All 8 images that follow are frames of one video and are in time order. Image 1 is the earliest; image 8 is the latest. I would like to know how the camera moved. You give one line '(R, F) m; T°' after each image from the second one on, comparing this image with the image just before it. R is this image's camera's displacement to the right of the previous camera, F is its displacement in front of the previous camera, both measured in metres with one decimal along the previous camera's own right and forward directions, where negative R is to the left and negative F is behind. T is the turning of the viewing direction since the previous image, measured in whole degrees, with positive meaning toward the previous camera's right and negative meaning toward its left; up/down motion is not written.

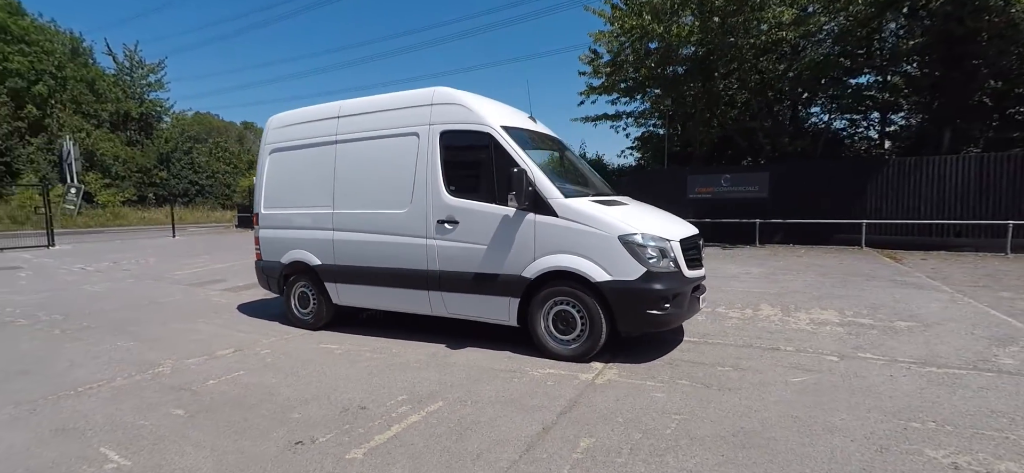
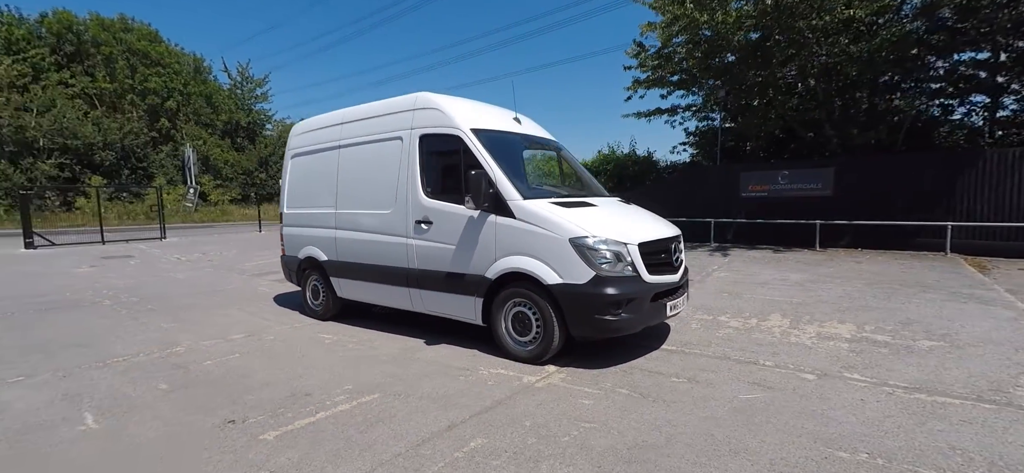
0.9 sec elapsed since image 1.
(+1.2, +0.1) m; -10°
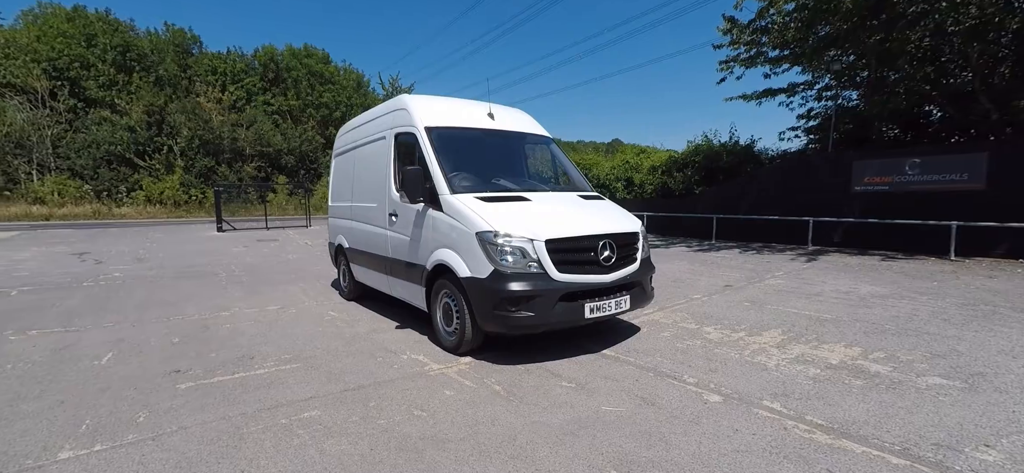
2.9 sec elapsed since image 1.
(+2.0, +0.3) m; -18°
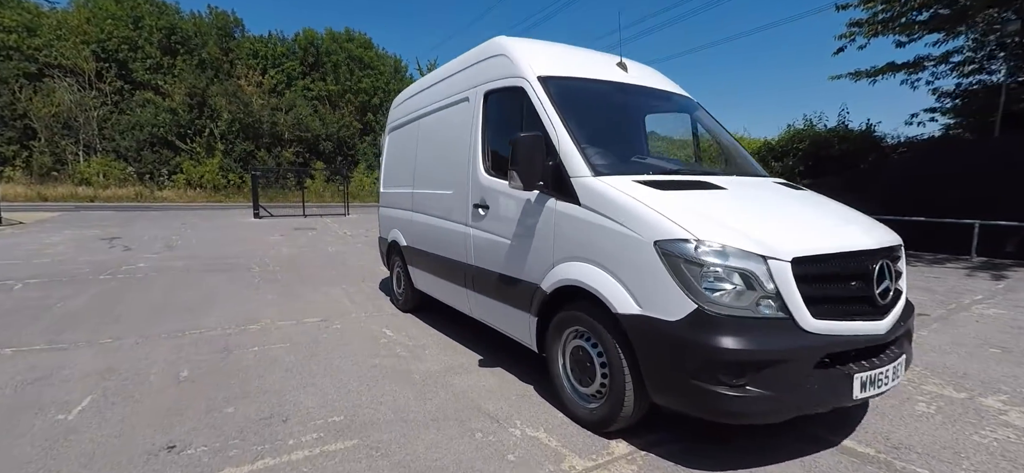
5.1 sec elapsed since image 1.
(-0.9, +1.7) m; -4°
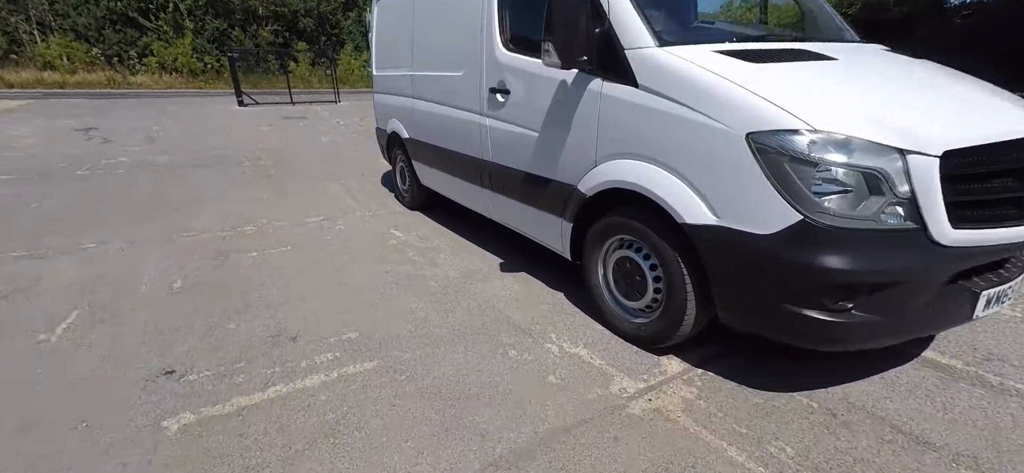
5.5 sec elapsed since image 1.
(-0.2, +0.5) m; 0°
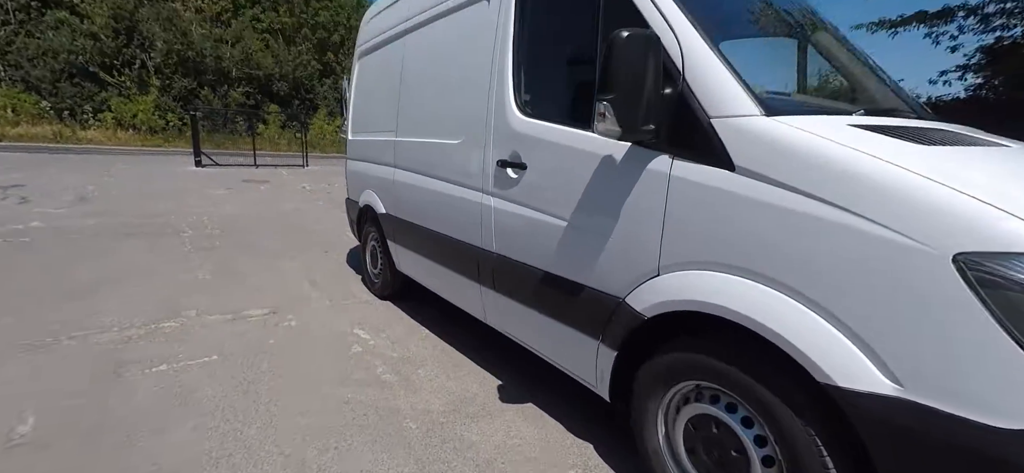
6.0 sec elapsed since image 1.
(-0.2, +0.8) m; +4°
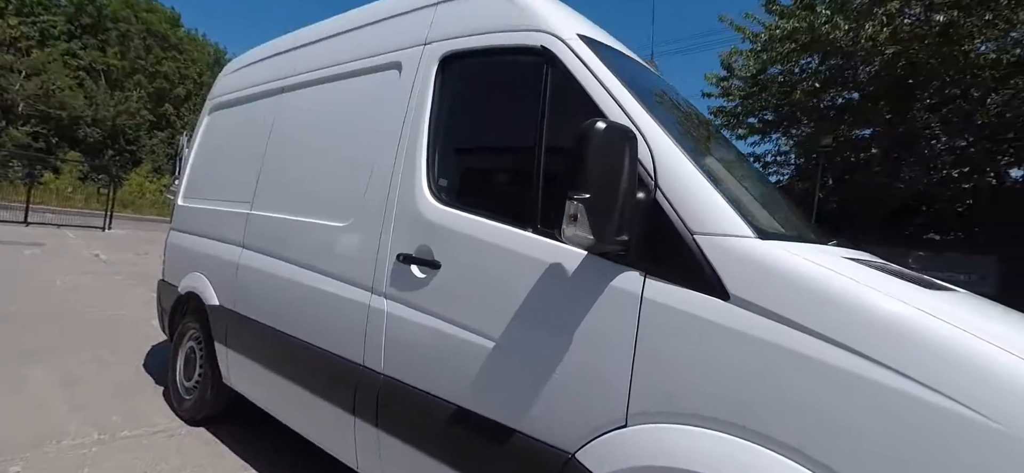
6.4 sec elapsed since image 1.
(-0.2, +0.6) m; +17°
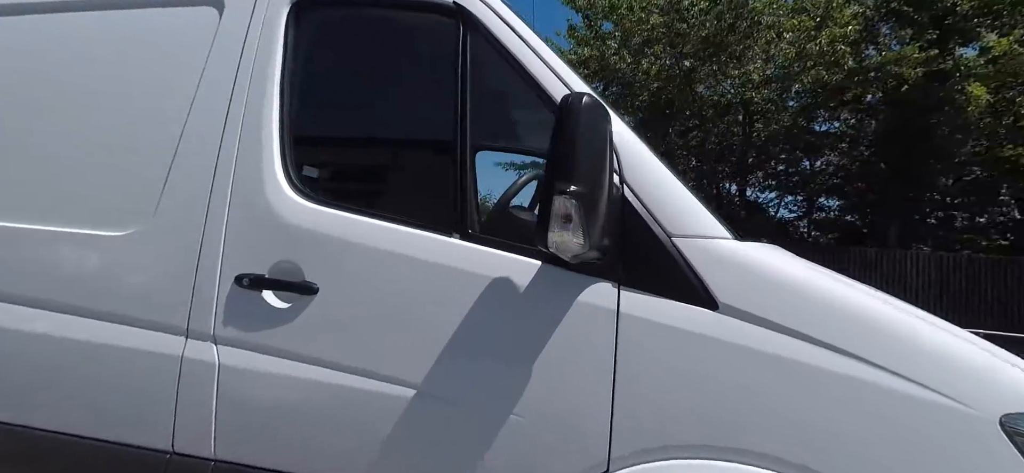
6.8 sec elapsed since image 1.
(-0.4, +0.5) m; +25°
